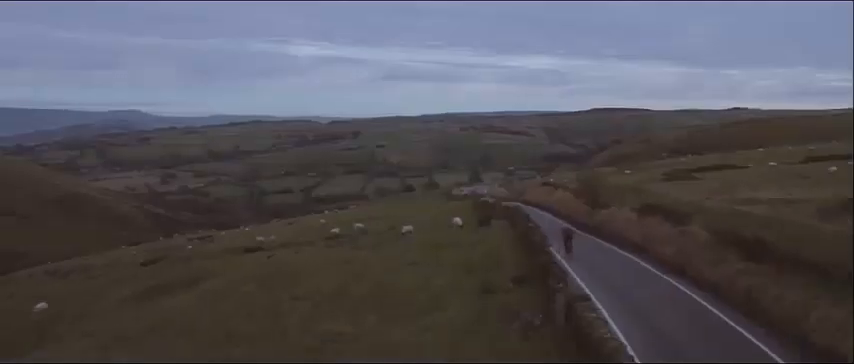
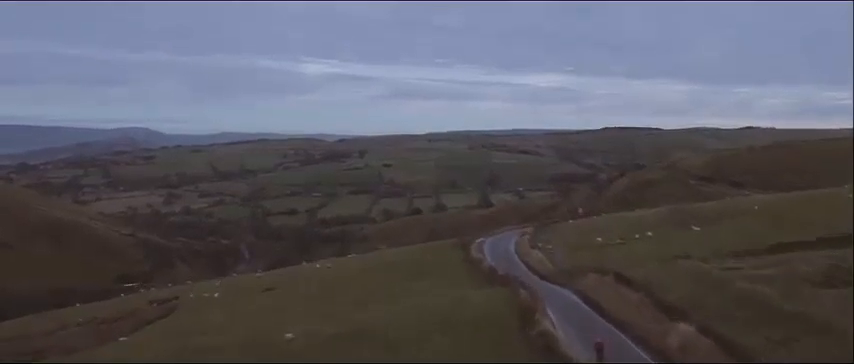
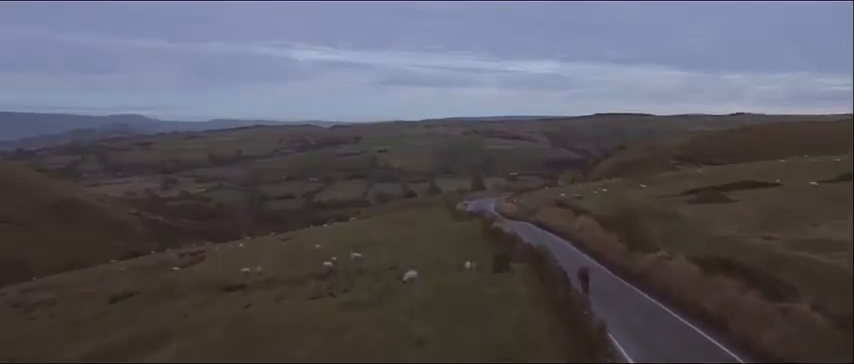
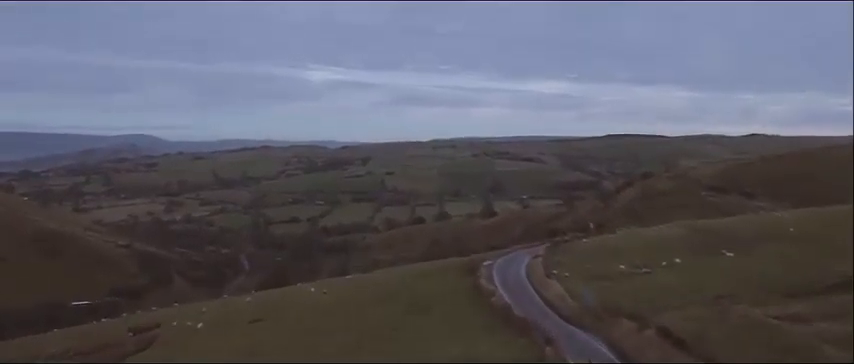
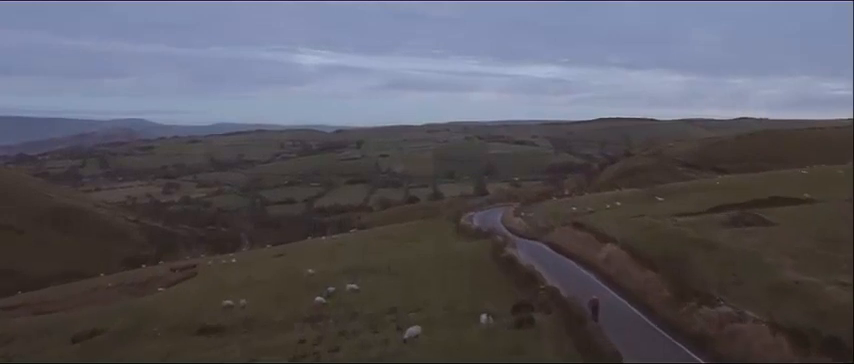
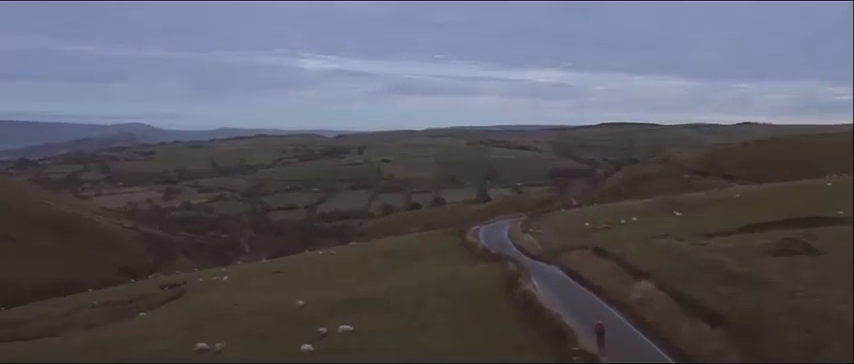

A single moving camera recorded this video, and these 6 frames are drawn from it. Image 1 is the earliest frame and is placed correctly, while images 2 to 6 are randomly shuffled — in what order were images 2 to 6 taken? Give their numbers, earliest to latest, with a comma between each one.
3, 5, 6, 2, 4
